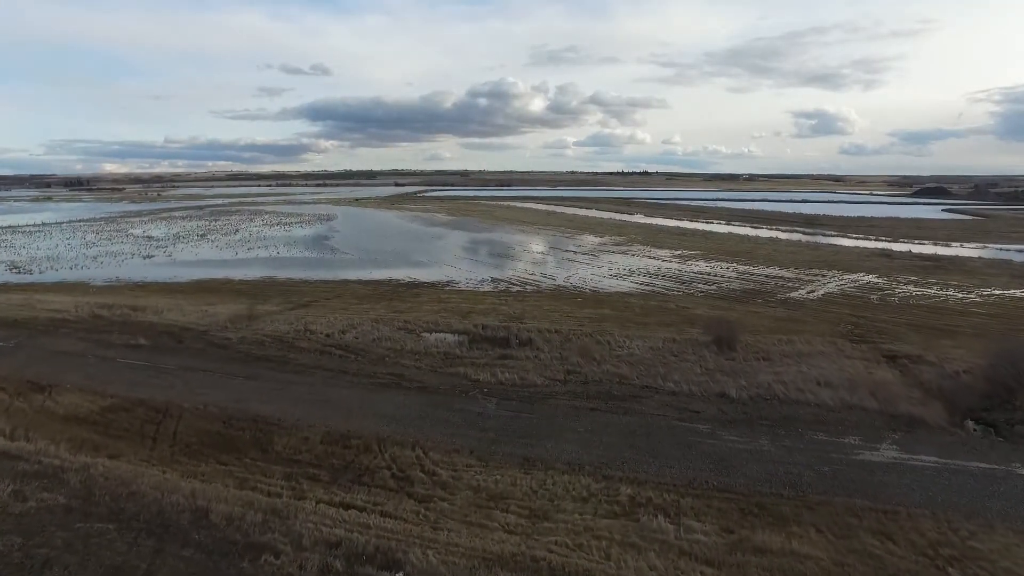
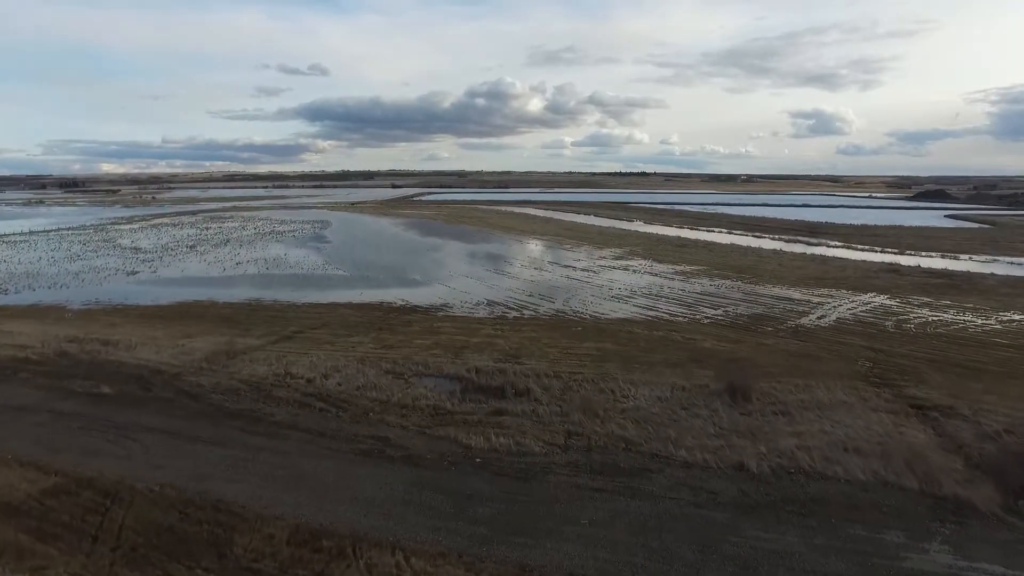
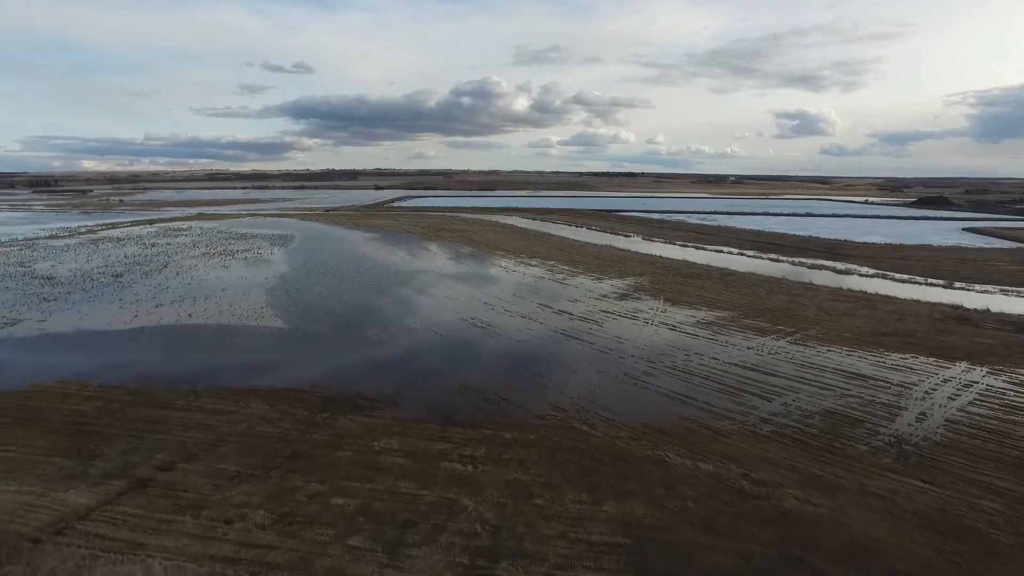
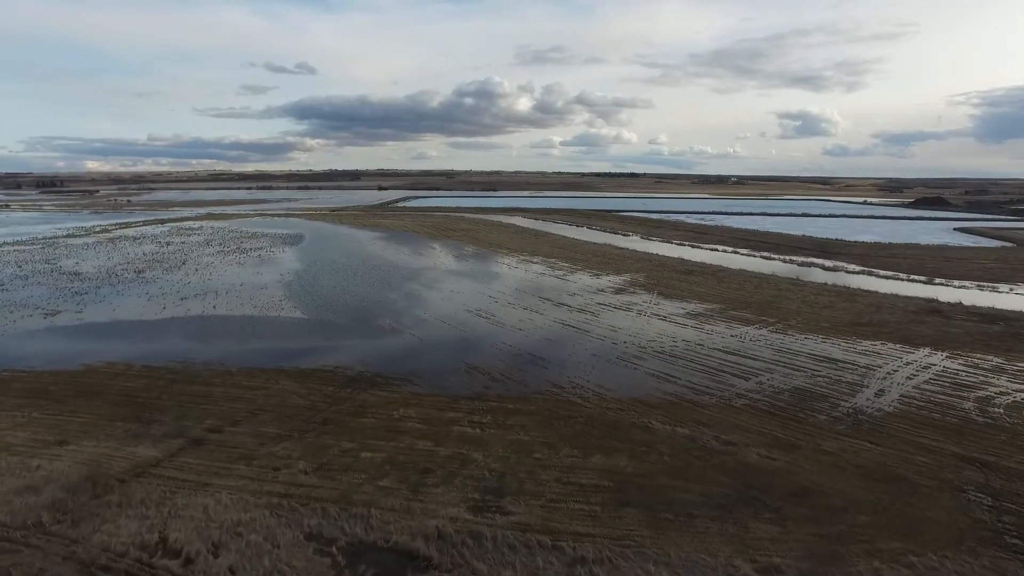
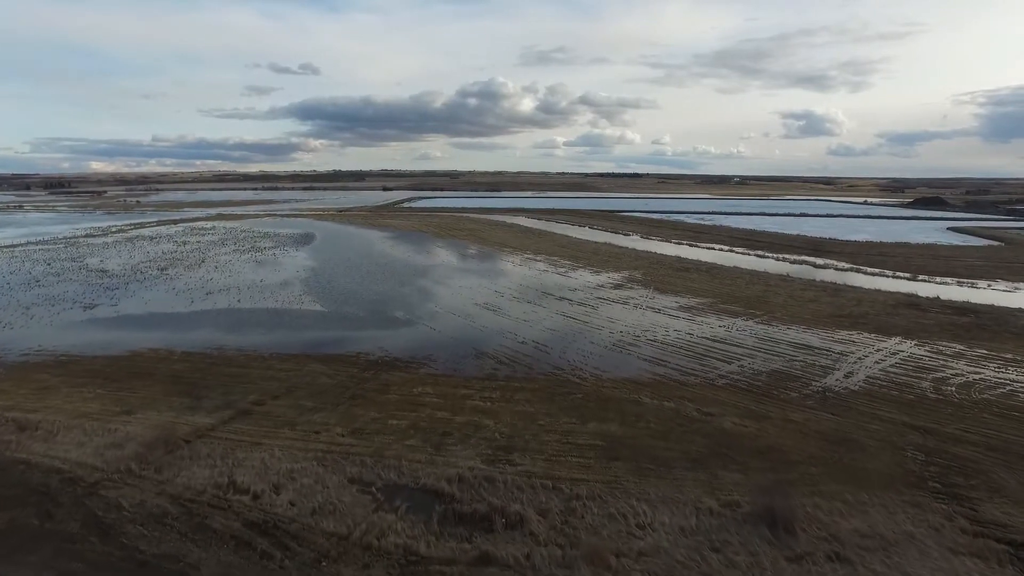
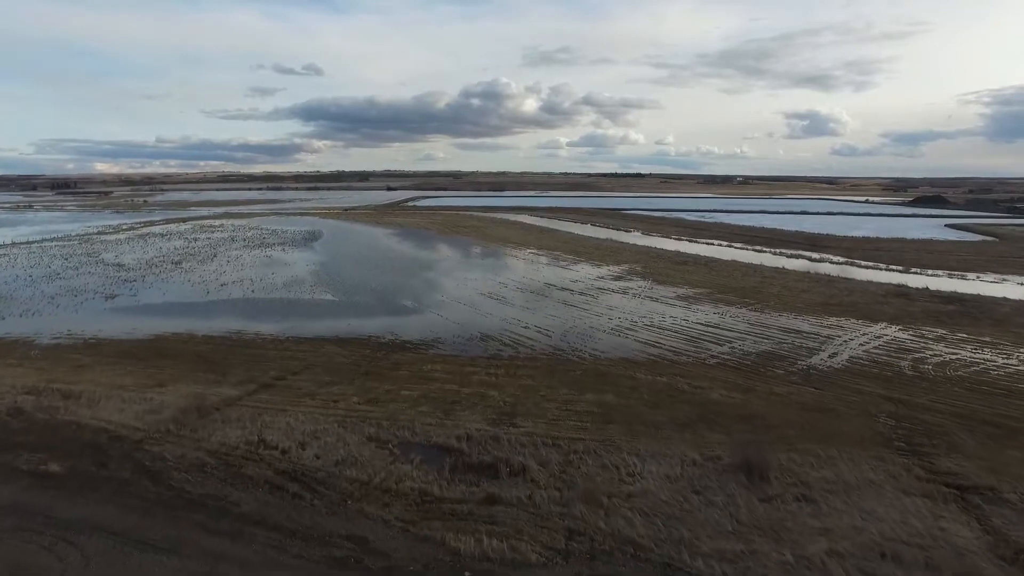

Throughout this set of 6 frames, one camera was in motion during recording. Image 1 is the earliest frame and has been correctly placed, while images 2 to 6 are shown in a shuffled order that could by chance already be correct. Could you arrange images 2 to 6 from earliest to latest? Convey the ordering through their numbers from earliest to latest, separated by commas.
2, 6, 5, 4, 3
